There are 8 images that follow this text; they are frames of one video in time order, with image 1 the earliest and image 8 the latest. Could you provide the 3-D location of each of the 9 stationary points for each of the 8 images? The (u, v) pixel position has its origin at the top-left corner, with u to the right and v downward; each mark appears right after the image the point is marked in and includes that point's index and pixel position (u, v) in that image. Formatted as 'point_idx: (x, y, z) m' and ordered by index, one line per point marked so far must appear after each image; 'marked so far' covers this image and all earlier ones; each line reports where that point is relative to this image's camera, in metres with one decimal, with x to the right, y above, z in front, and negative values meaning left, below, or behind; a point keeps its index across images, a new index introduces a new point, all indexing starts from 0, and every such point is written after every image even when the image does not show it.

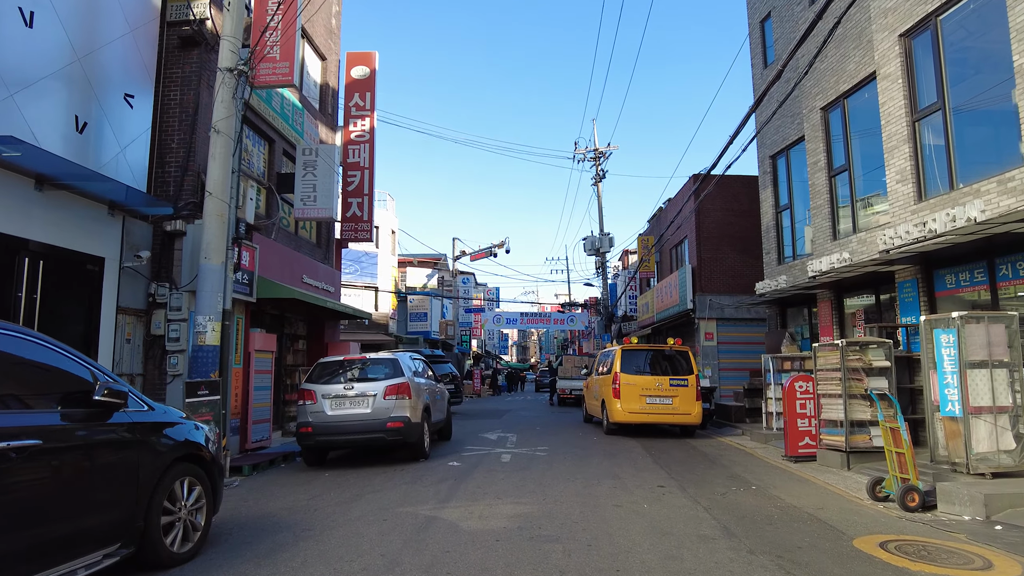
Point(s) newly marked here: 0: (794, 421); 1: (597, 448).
0: (+4.4, -2.1, +10.2) m
1: (+1.4, -2.7, +10.9) m
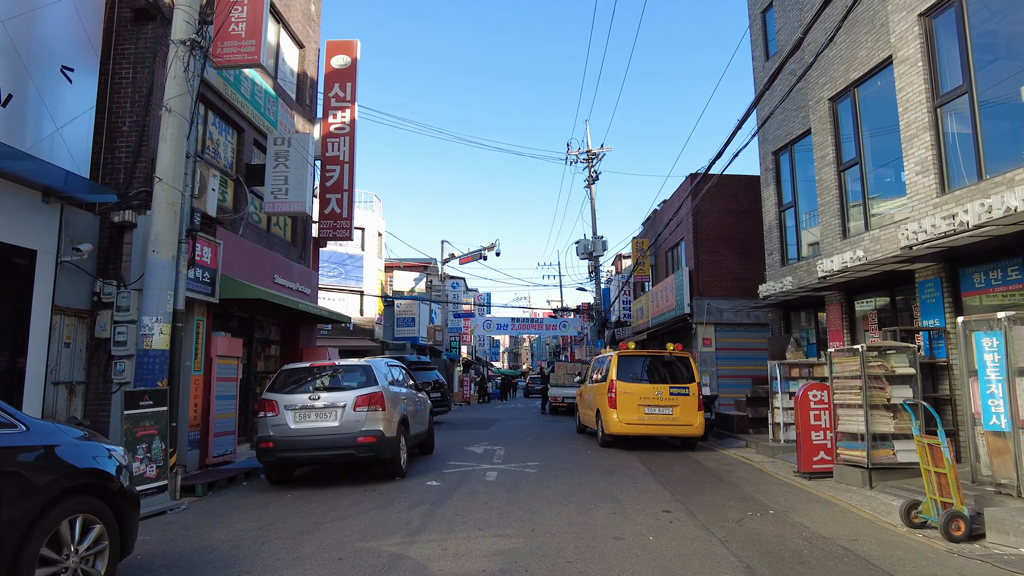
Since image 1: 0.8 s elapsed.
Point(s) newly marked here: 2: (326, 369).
0: (+4.2, -2.1, +9.3) m
1: (+1.2, -2.7, +9.9) m
2: (-2.4, -1.1, +8.7) m
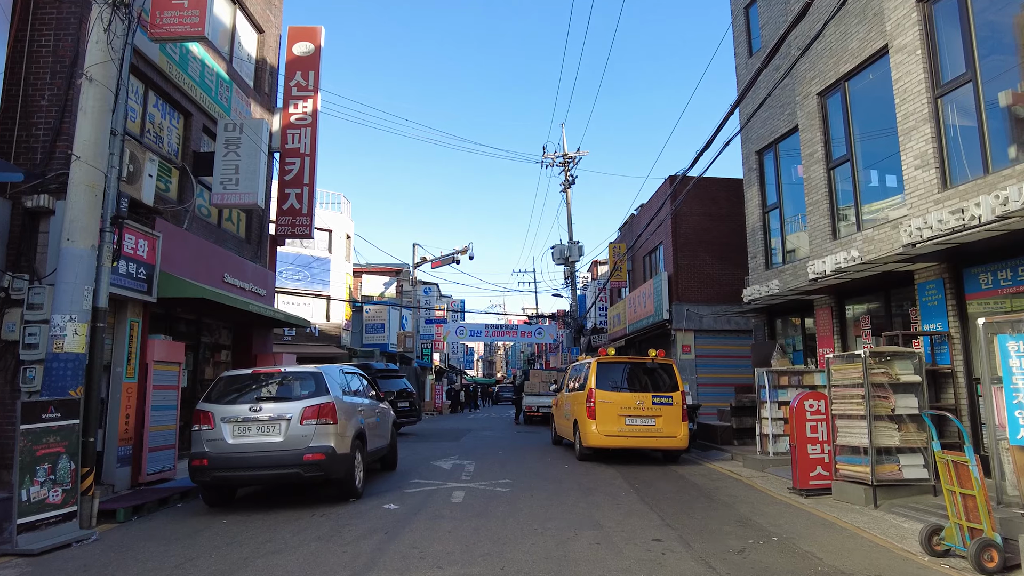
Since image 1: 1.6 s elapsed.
0: (+3.8, -2.1, +8.5) m
1: (+0.8, -2.7, +9.0) m
2: (-2.8, -1.0, +7.7) m
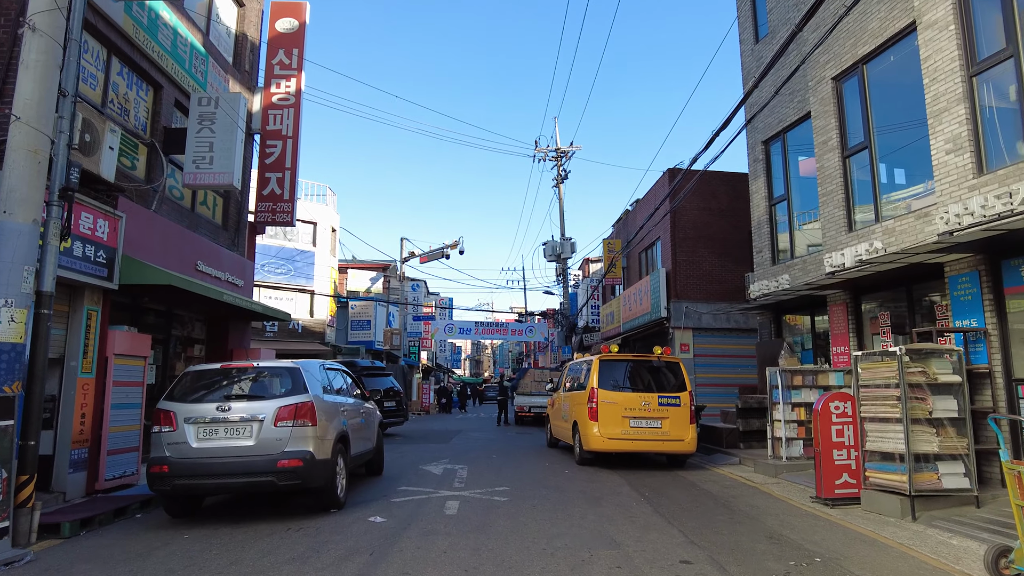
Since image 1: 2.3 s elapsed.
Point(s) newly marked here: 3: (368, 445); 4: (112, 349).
0: (+3.8, -2.0, +7.8) m
1: (+0.8, -2.6, +8.3) m
2: (-2.7, -0.9, +6.8) m
3: (-2.0, -2.1, +8.9) m
4: (-5.1, -0.8, +8.3) m
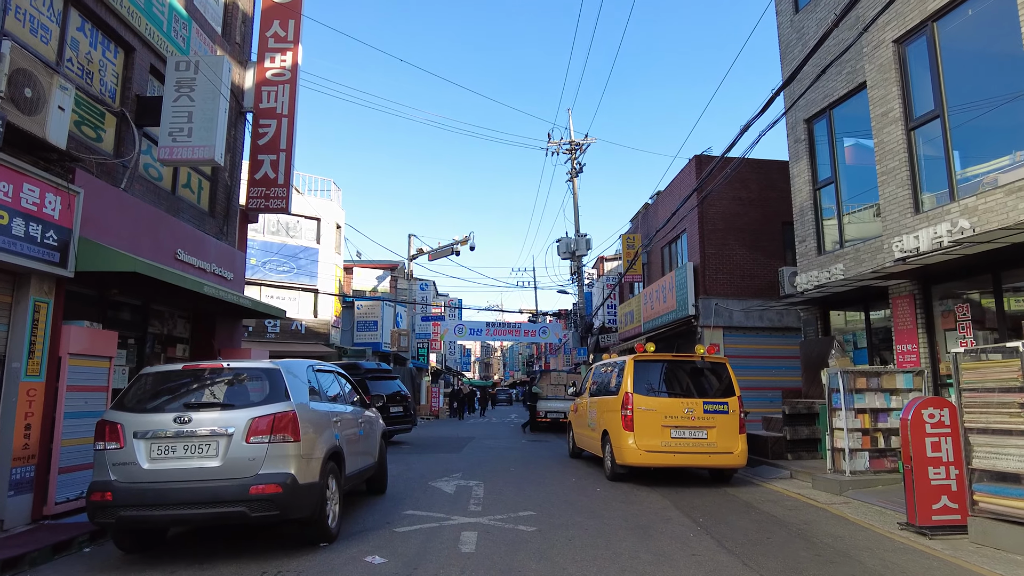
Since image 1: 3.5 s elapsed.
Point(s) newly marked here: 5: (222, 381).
0: (+4.1, -1.8, +6.4) m
1: (+1.1, -2.4, +6.9) m
2: (-2.5, -0.7, +5.5) m
3: (-1.7, -2.0, +7.6) m
4: (-4.8, -0.6, +7.0) m
5: (-2.4, -0.8, +5.5) m
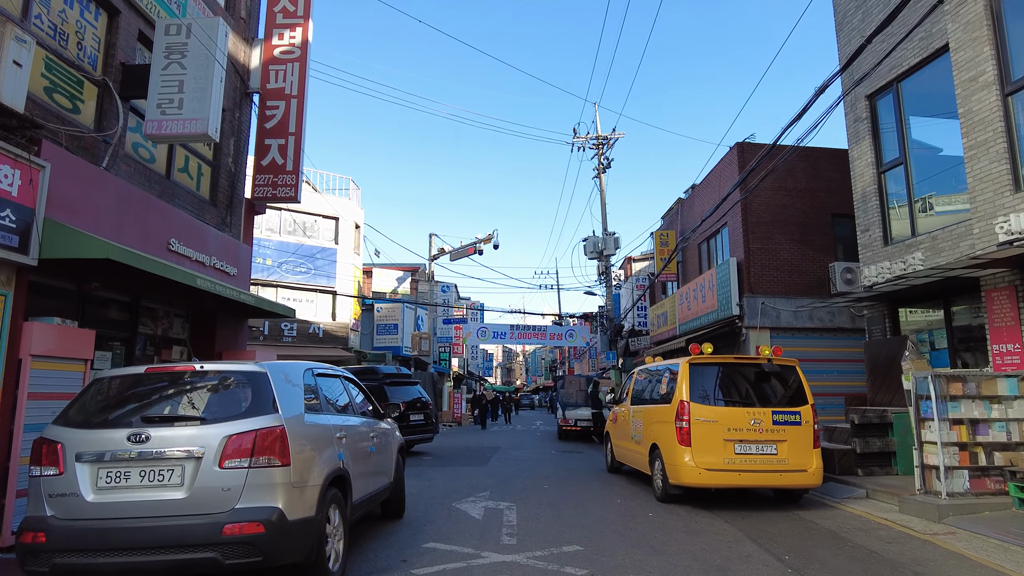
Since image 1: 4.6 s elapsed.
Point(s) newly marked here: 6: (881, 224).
0: (+4.4, -1.7, +5.1) m
1: (+1.4, -2.3, +5.7) m
2: (-2.2, -0.6, +4.4) m
3: (-1.3, -1.9, +6.4) m
4: (-4.4, -0.6, +6.0) m
5: (-2.1, -0.7, +4.3) m
6: (+6.7, +1.2, +11.8) m
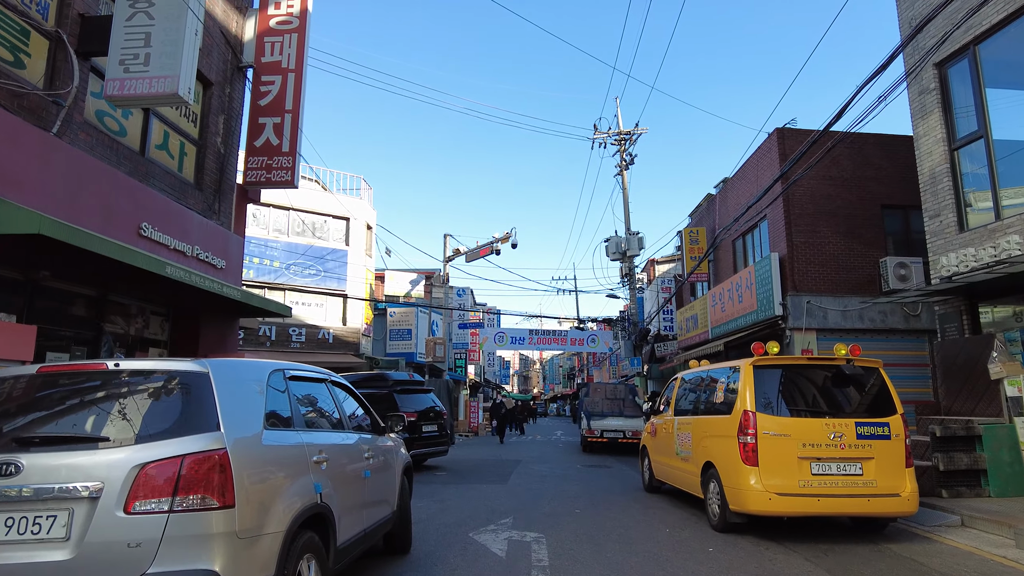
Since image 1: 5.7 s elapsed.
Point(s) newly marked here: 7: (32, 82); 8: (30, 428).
0: (+4.7, -1.5, +3.7) m
1: (+1.7, -2.1, +4.3) m
2: (-2.0, -0.5, +3.2) m
3: (-1.0, -1.7, +5.1) m
4: (-4.2, -0.4, +4.8) m
5: (-1.9, -0.5, +3.1) m
6: (+7.0, +1.3, +10.3) m
7: (-4.5, +1.9, +6.1) m
8: (-2.3, -0.7, +3.0) m
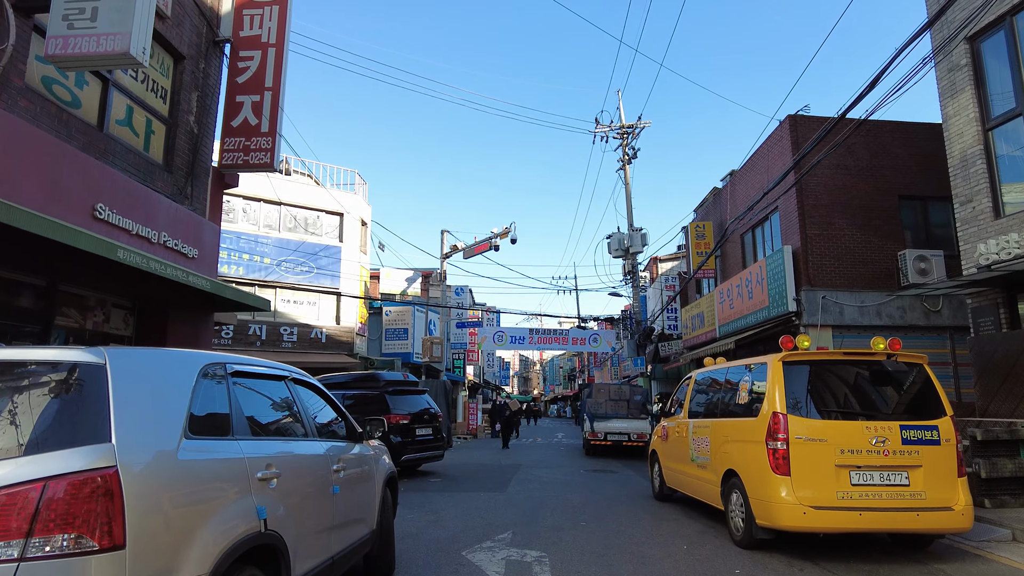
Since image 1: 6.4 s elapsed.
0: (+4.6, -1.3, +2.9) m
1: (+1.7, -2.0, +3.5) m
2: (-2.0, -0.3, +2.4) m
3: (-1.1, -1.6, +4.3) m
4: (-4.2, -0.3, +4.0) m
5: (-1.9, -0.4, +2.3) m
6: (+7.0, +1.4, +9.5) m
7: (-4.5, +2.0, +5.3) m
8: (-2.3, -0.5, +2.2) m
